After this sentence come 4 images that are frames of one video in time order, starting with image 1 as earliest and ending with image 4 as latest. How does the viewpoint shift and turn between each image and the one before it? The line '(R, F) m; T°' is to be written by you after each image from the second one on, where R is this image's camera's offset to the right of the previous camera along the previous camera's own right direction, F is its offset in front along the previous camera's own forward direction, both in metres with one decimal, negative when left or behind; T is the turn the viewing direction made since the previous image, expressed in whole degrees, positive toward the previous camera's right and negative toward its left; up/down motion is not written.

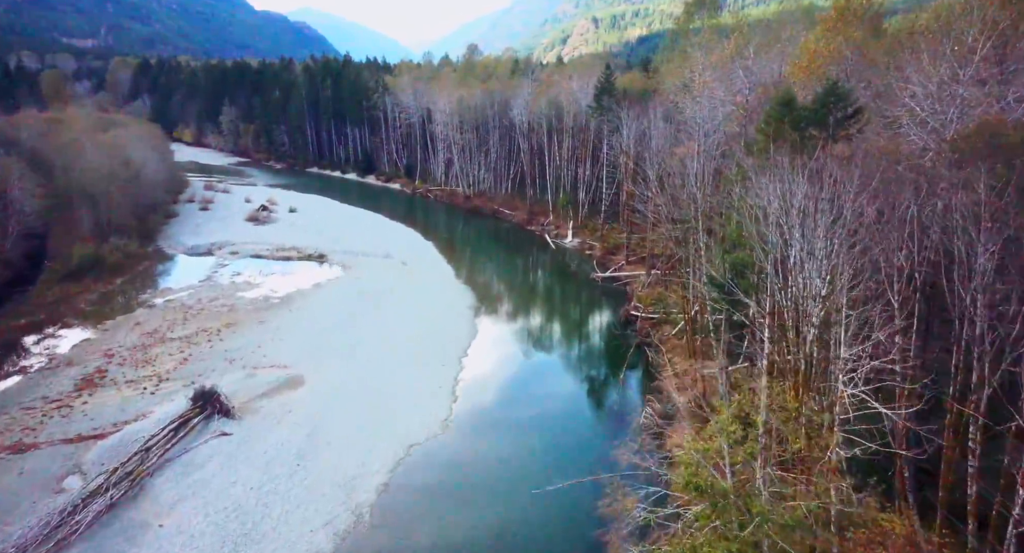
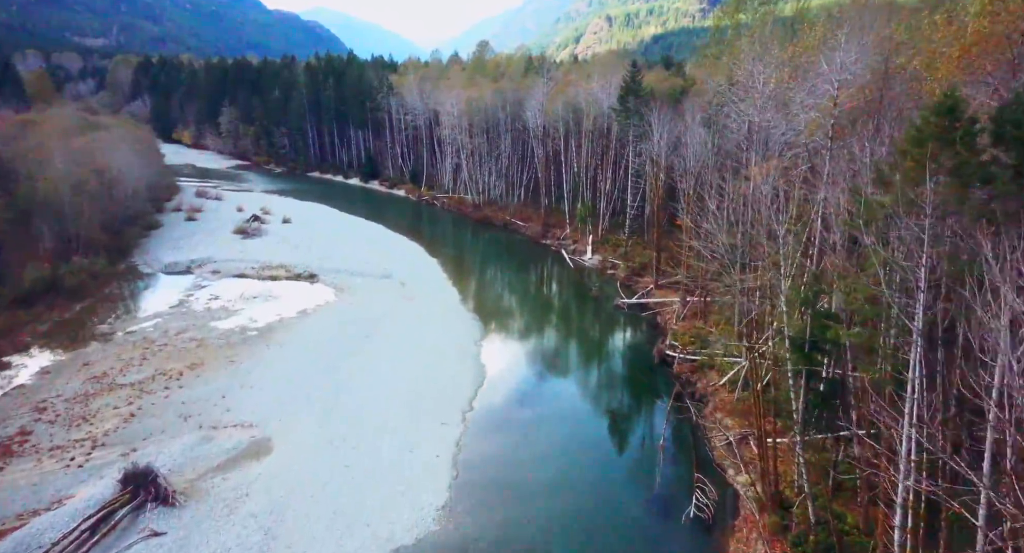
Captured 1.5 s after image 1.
(-0.2, +3.8) m; -1°
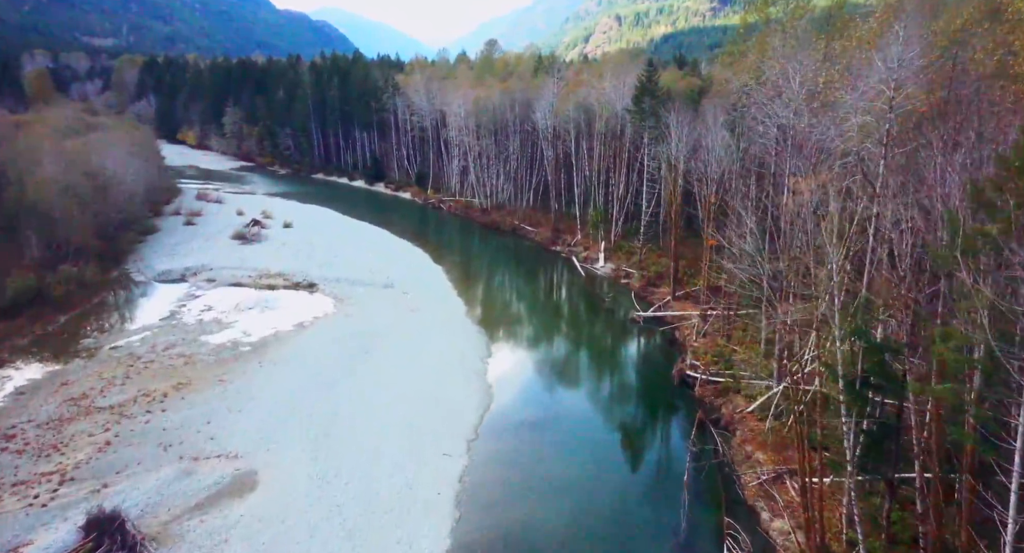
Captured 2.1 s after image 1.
(-0.1, +1.5) m; -1°
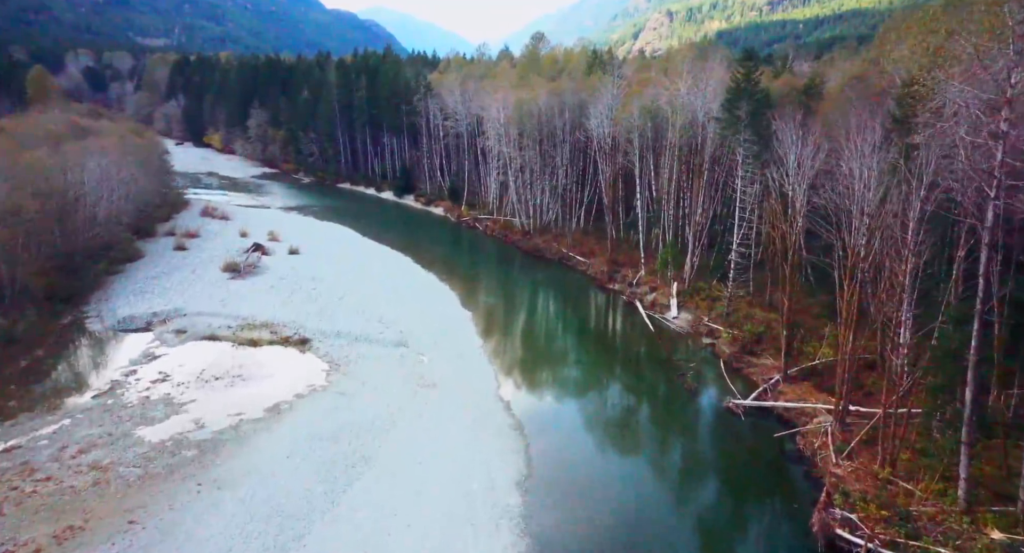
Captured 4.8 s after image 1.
(-0.4, +7.0) m; -4°
